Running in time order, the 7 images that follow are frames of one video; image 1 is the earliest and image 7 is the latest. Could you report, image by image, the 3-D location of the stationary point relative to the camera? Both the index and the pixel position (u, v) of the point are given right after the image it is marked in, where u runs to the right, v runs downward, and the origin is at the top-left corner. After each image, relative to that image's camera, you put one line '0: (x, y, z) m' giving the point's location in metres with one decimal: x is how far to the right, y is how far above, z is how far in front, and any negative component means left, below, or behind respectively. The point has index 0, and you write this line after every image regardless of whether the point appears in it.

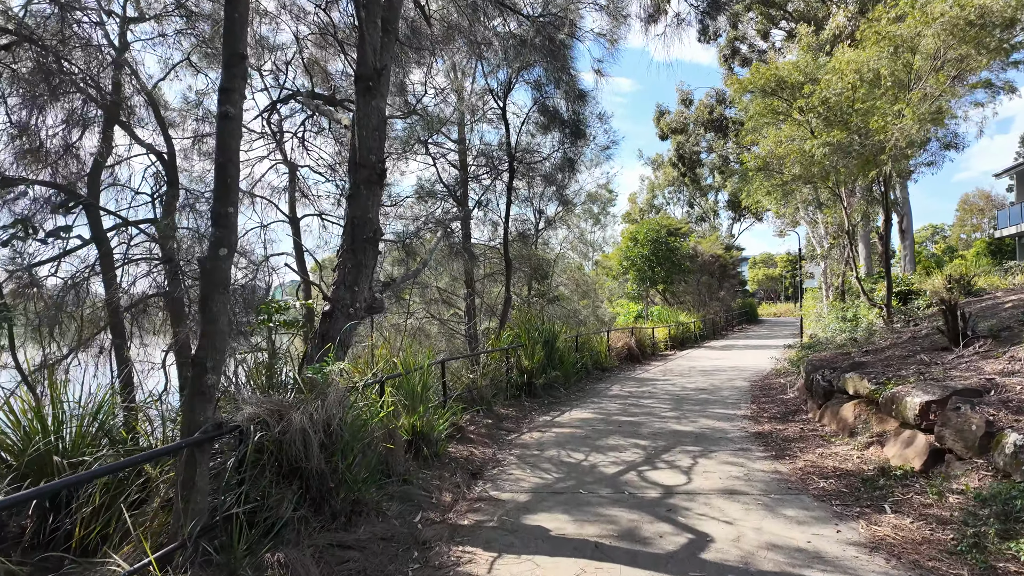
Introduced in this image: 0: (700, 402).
0: (+2.6, -1.6, +8.2) m
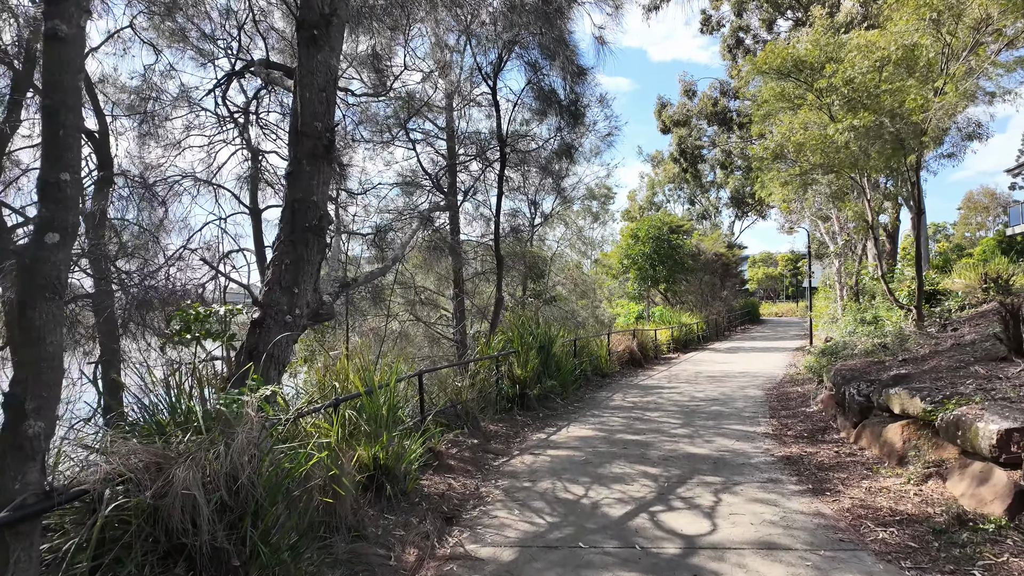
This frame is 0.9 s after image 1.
0: (+2.5, -1.6, +7.4) m
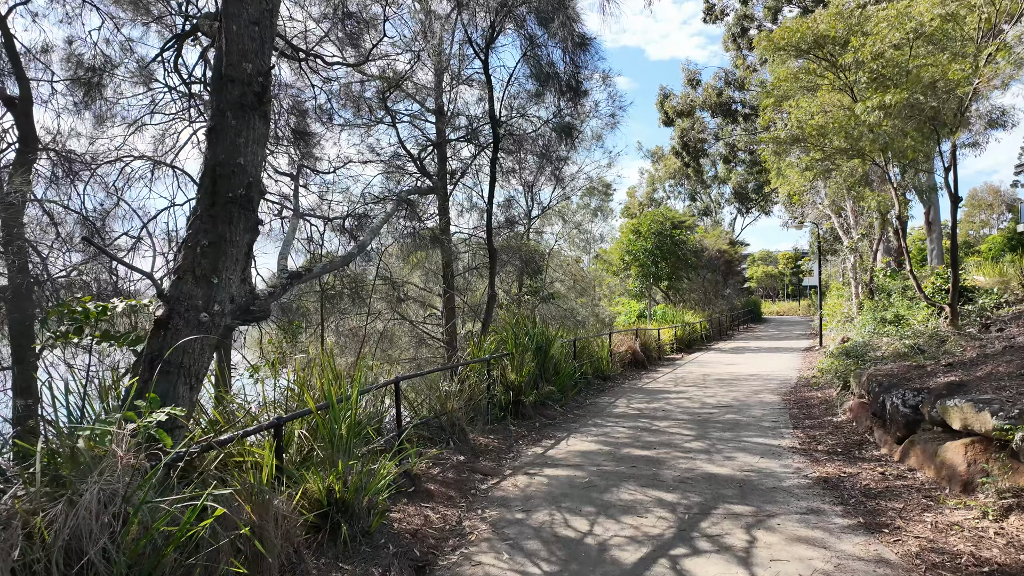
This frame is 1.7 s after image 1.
0: (+2.4, -1.5, +6.6) m
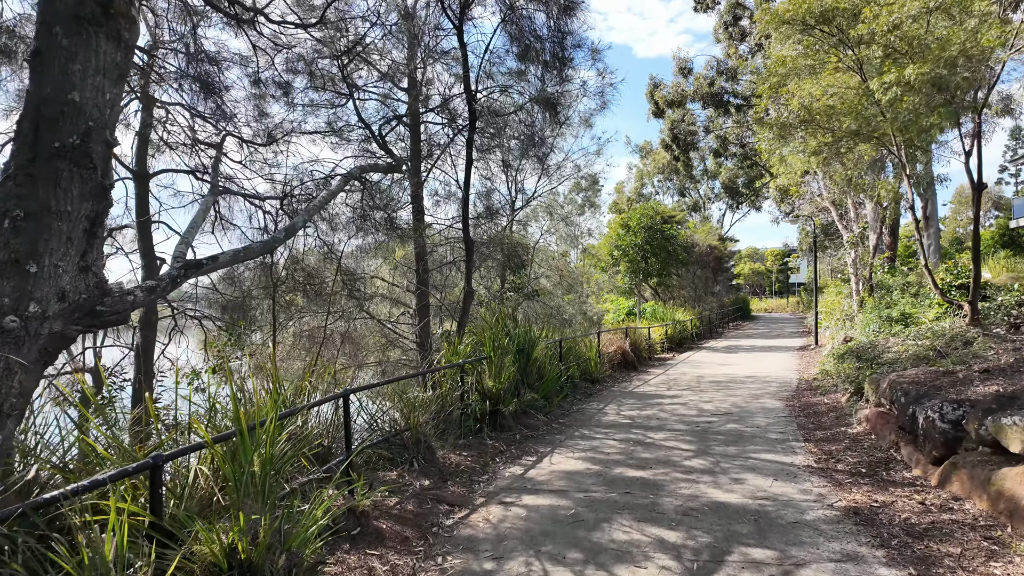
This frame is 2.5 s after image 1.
0: (+2.2, -1.5, +5.9) m
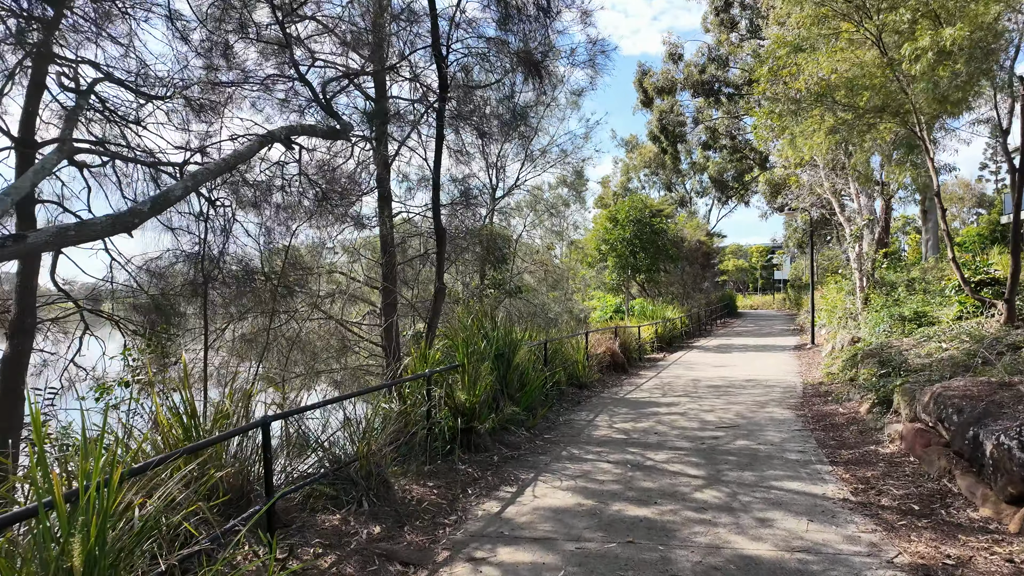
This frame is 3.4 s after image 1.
0: (+2.0, -1.5, +5.1) m
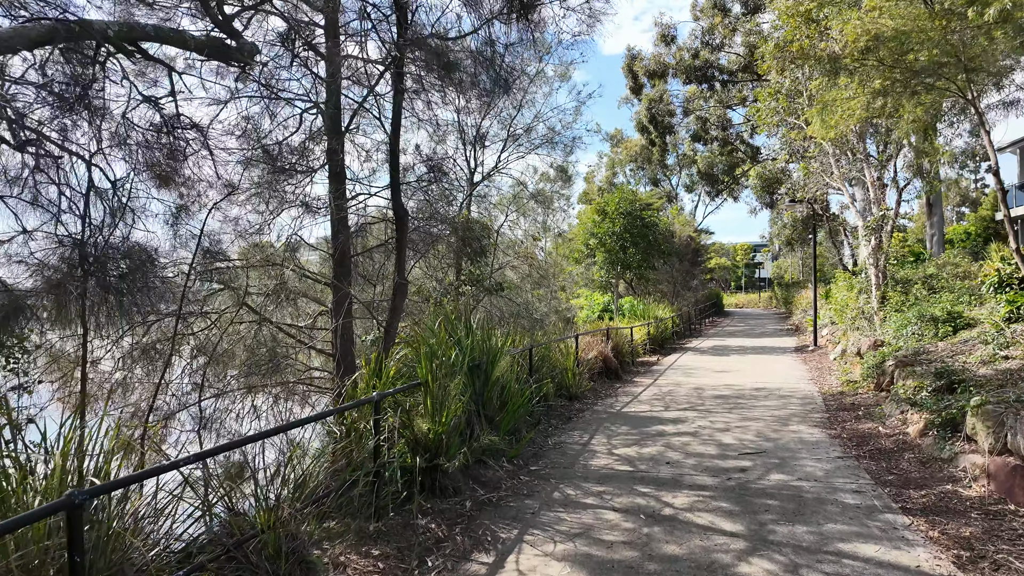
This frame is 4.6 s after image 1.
0: (+1.8, -1.4, +4.0) m
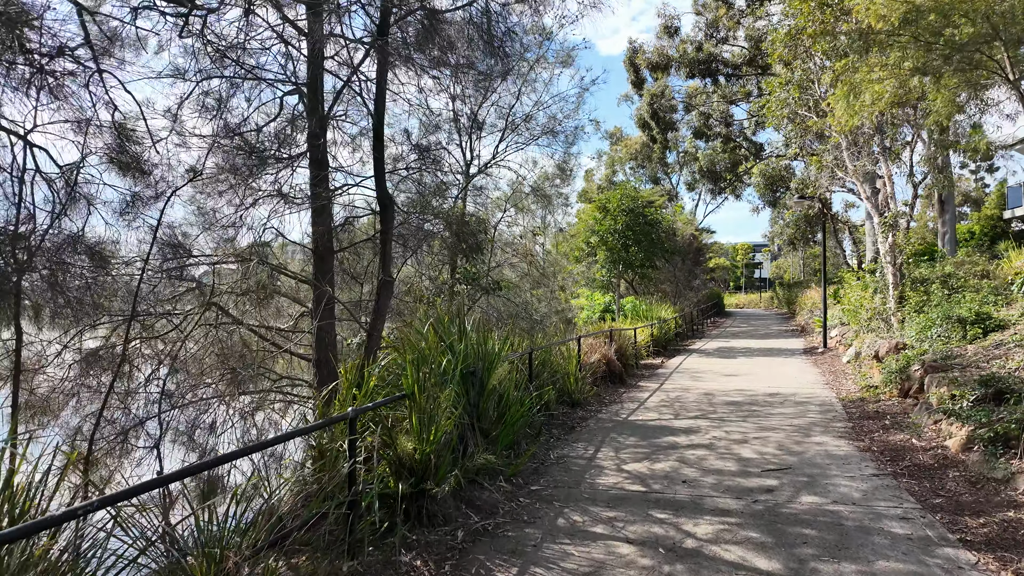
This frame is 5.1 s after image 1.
0: (+1.8, -1.4, +3.5) m
